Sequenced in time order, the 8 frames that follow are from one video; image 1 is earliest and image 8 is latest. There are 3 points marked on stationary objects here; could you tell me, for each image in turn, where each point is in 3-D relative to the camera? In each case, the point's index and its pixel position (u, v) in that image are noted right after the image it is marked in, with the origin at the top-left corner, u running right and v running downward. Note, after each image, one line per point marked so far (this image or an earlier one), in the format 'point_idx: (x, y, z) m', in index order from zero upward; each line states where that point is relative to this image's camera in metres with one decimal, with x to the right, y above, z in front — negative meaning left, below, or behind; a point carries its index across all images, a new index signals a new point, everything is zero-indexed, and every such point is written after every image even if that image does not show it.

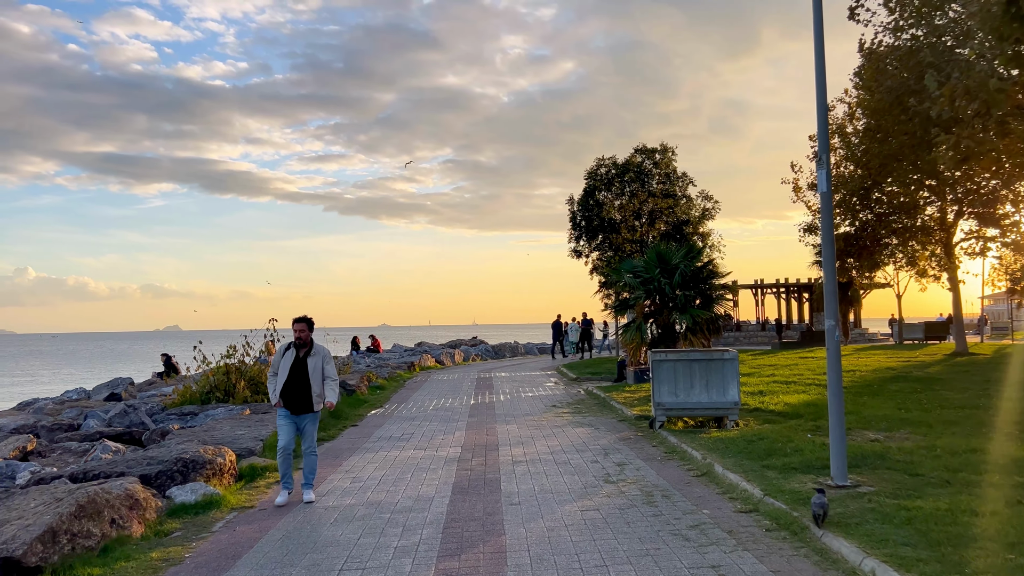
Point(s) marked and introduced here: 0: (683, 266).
0: (+3.5, +0.4, +16.1) m
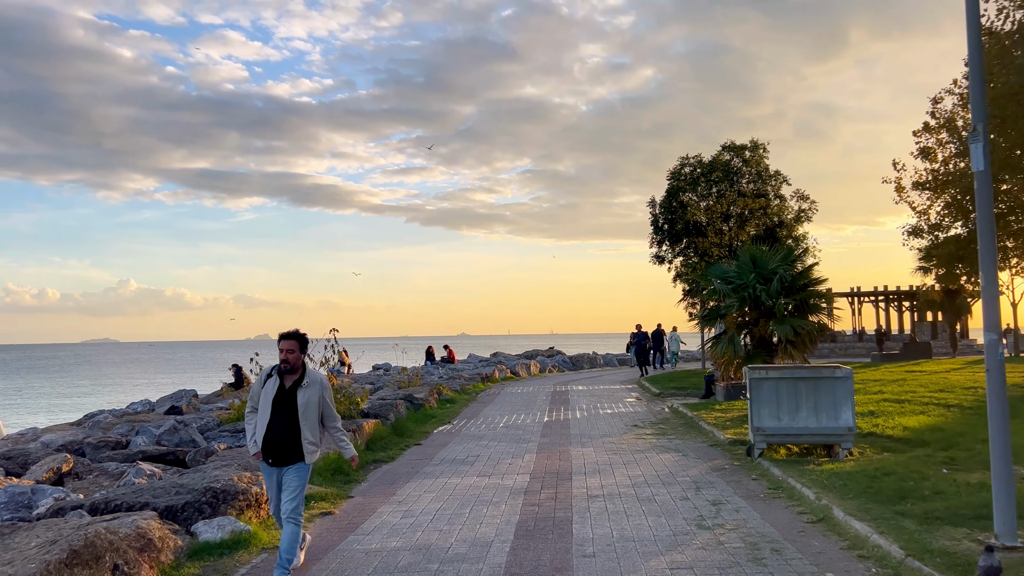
0: (+4.9, +0.3, +14.4) m
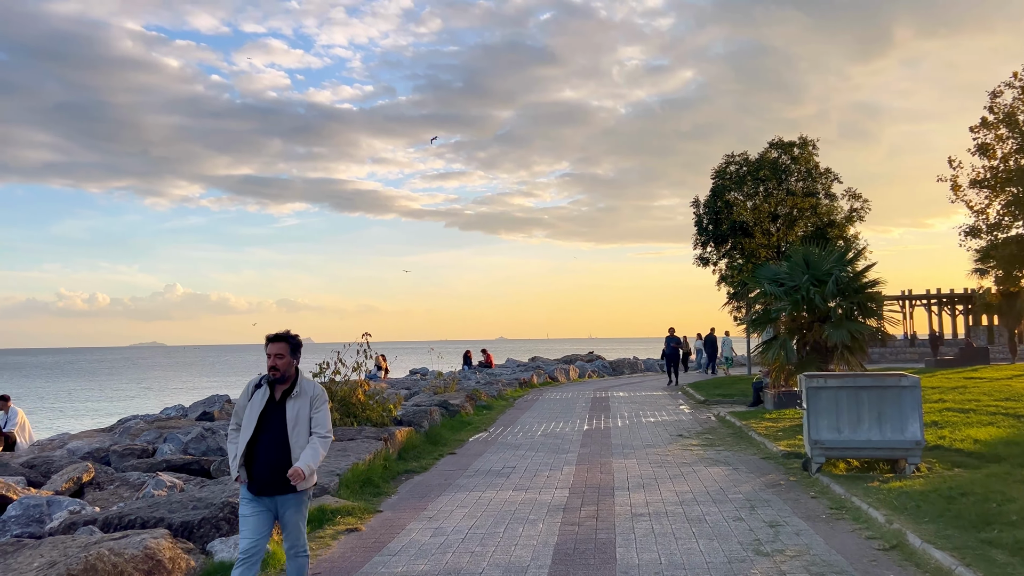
0: (+5.5, +0.3, +13.5) m
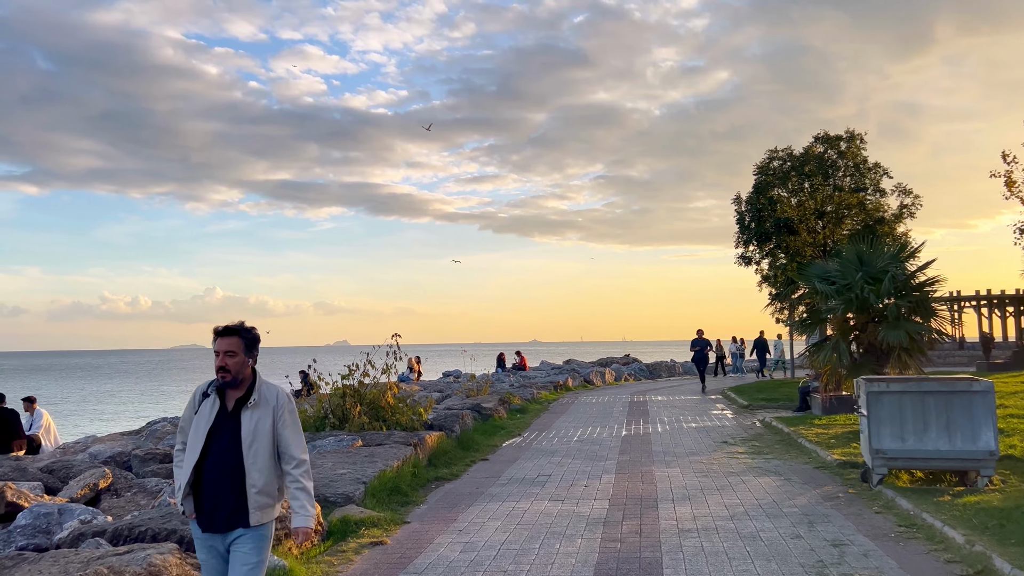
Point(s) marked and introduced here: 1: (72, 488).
0: (+6.1, +0.3, +12.7) m
1: (-4.9, -2.2, +8.9) m
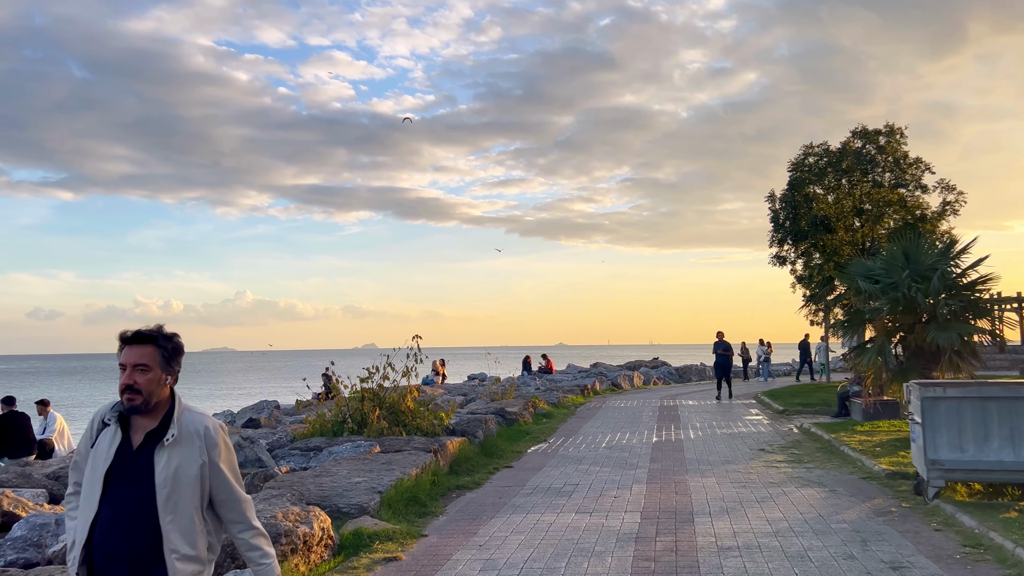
0: (+6.5, +0.3, +12.0) m
1: (-4.6, -2.2, +8.5) m
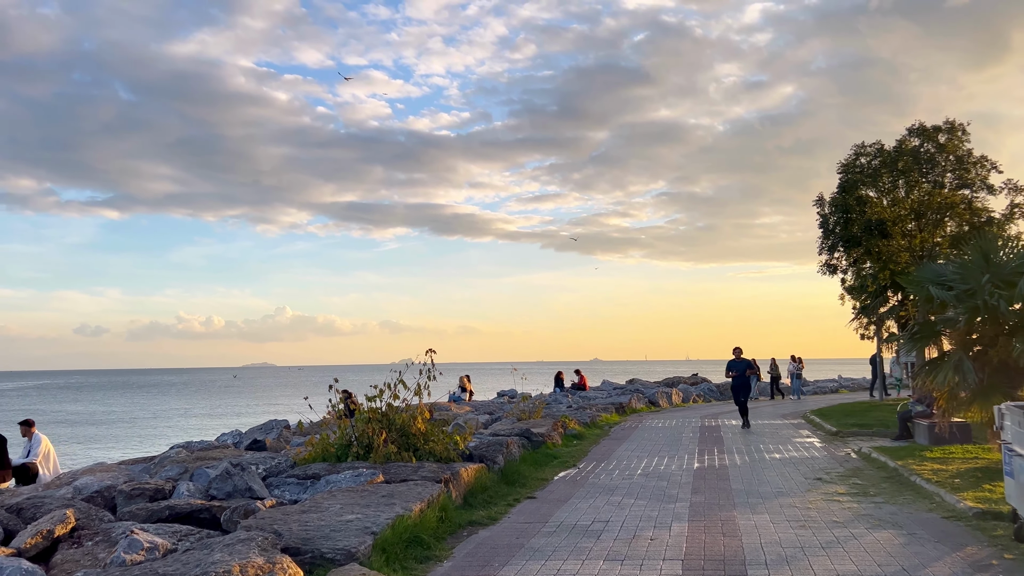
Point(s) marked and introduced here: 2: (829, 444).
0: (+6.7, +0.2, +10.4) m
1: (-4.5, -2.3, +7.4) m
2: (+6.2, -3.1, +15.6) m
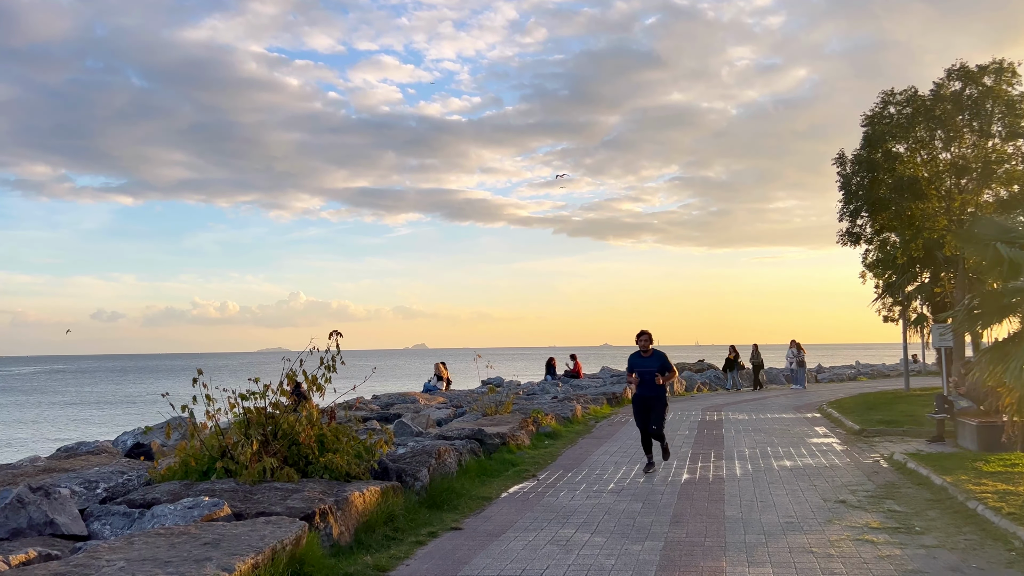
0: (+5.9, +0.6, +7.5) m
1: (-5.3, -1.9, +4.7) m
2: (+5.4, -2.6, +12.8) m
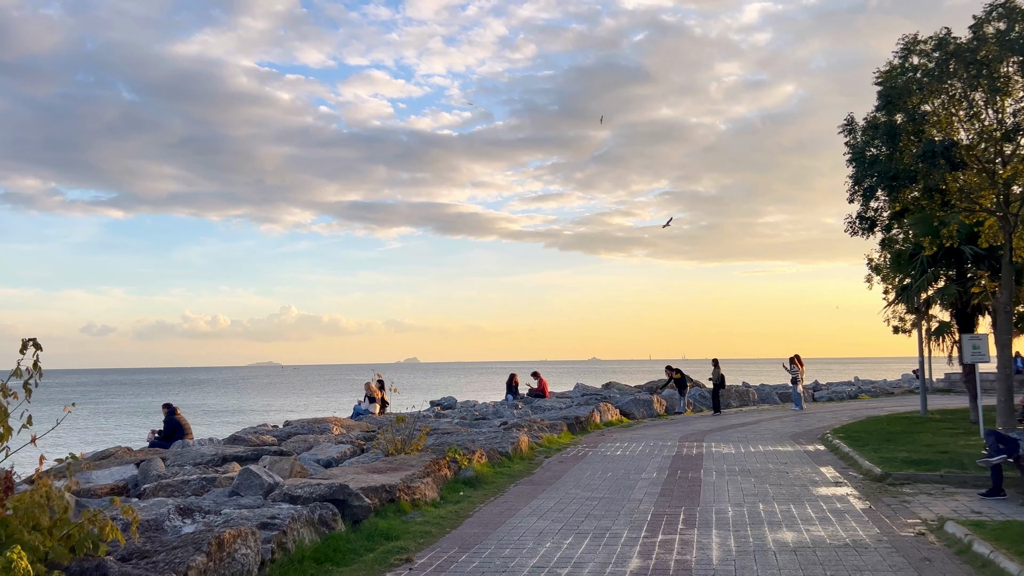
0: (+4.7, +0.8, +3.9) m
1: (-6.5, -1.7, +0.9) m
2: (+4.2, -2.5, +9.2) m
